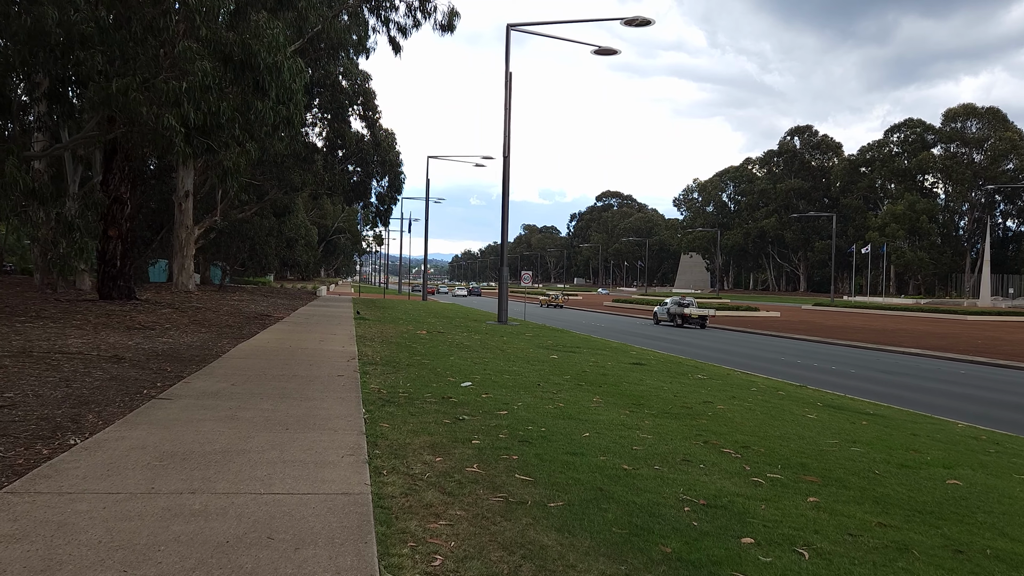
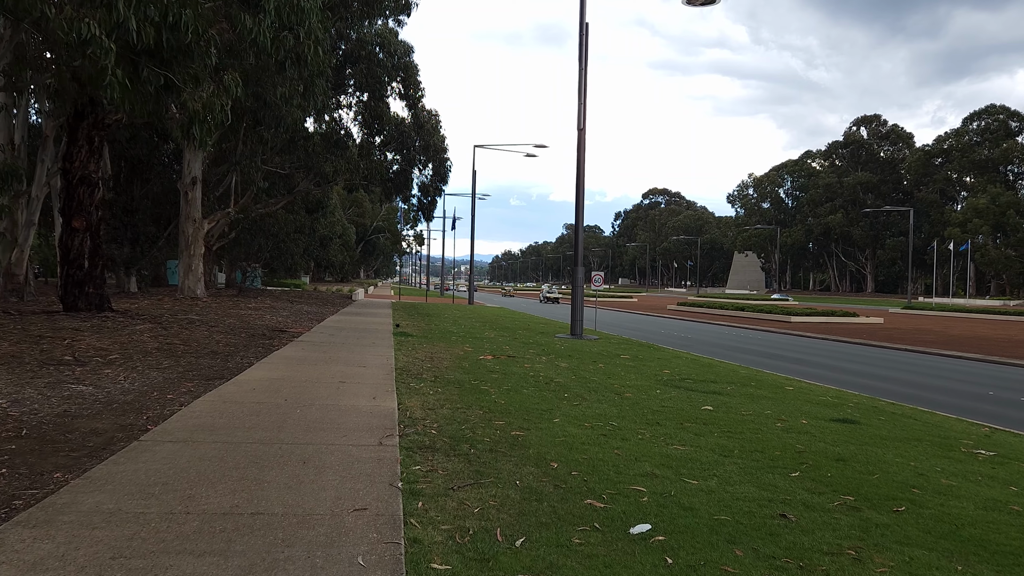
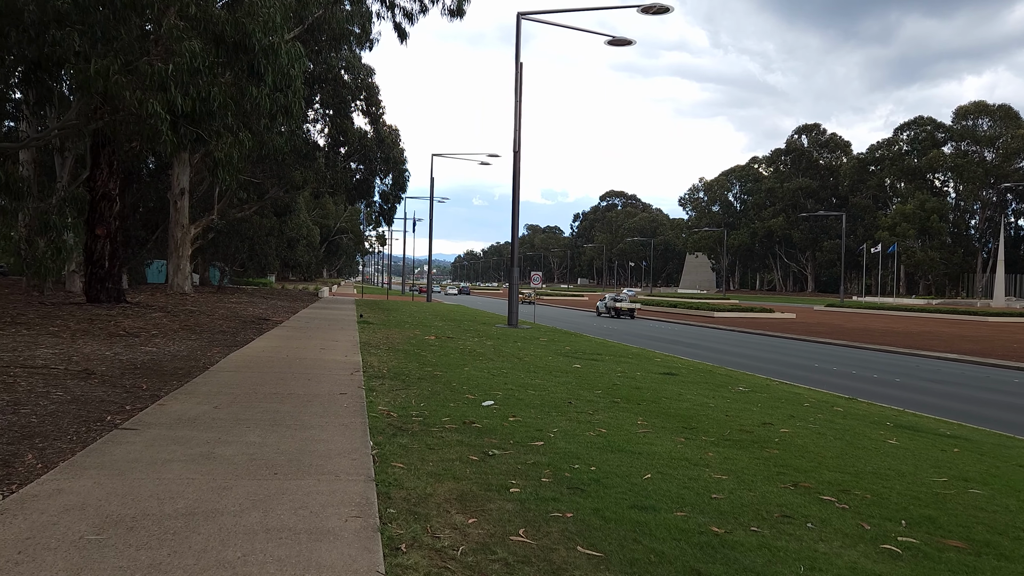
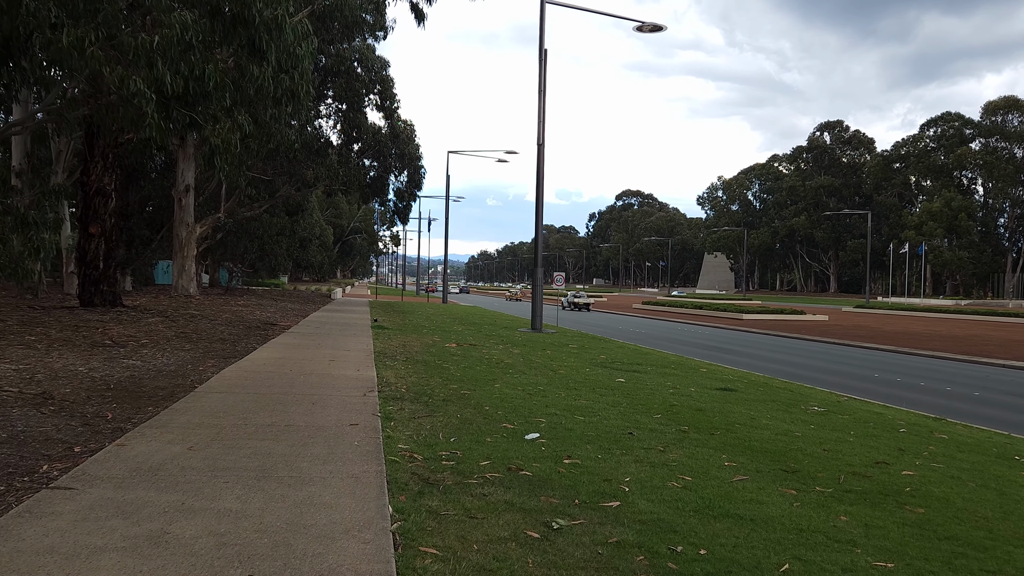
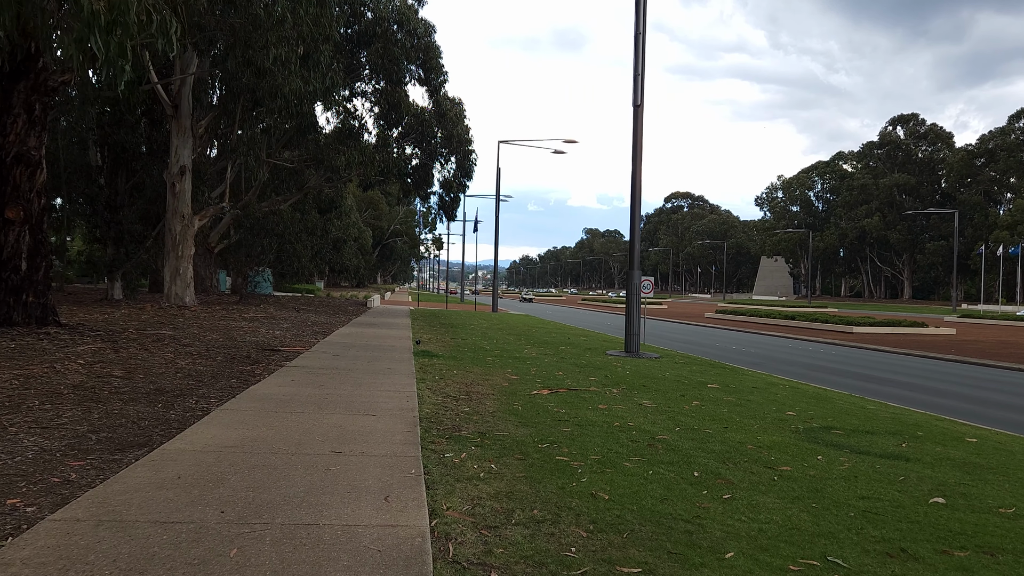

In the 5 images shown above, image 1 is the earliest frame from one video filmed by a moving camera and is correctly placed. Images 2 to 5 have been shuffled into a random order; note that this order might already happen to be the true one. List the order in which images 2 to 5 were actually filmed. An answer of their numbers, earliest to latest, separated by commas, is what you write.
3, 4, 2, 5
